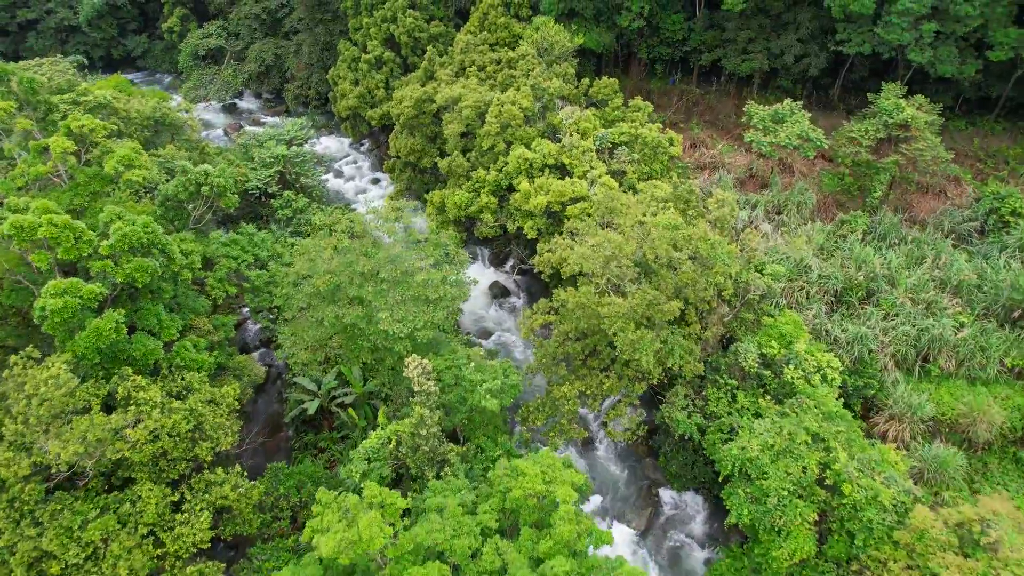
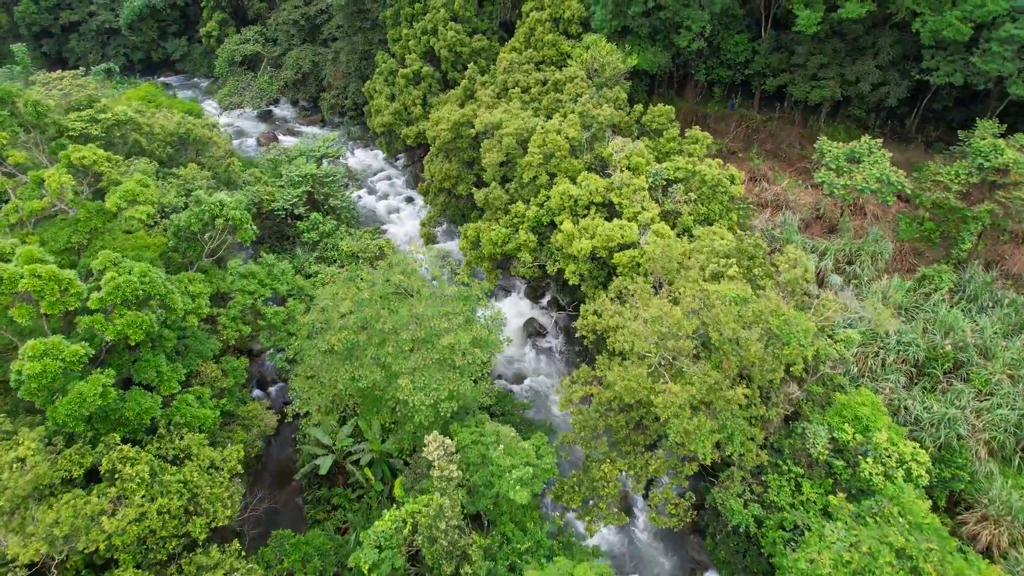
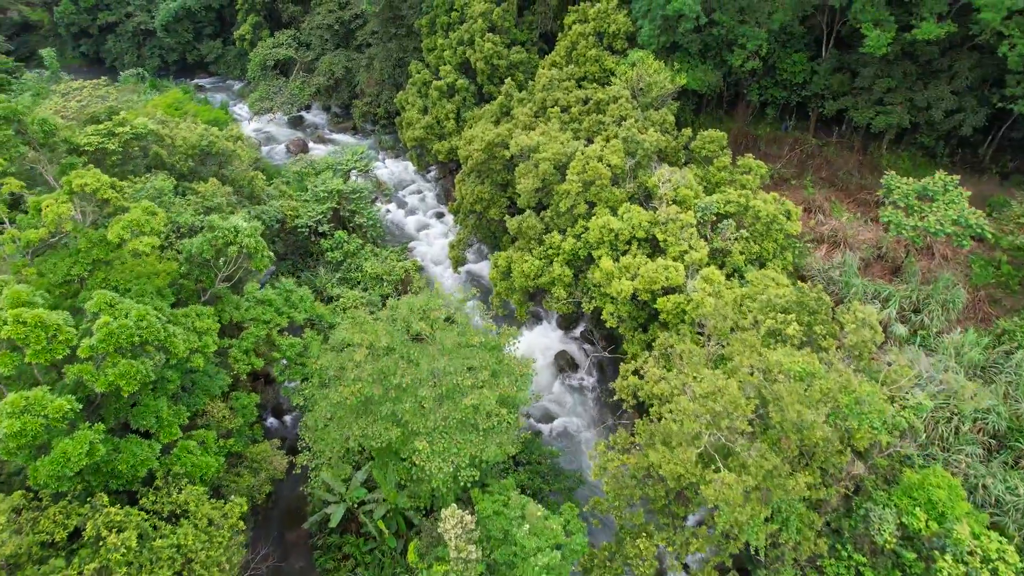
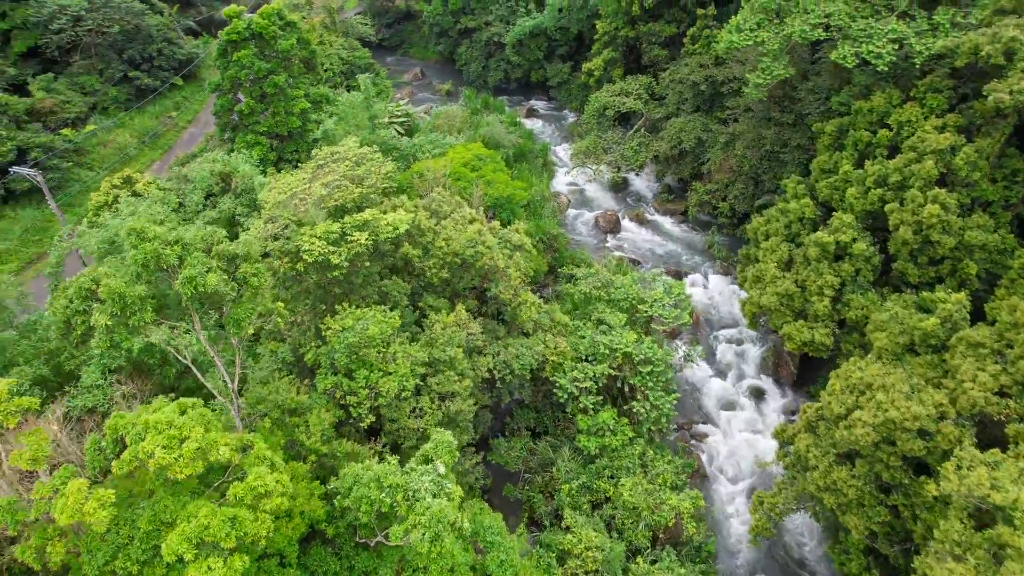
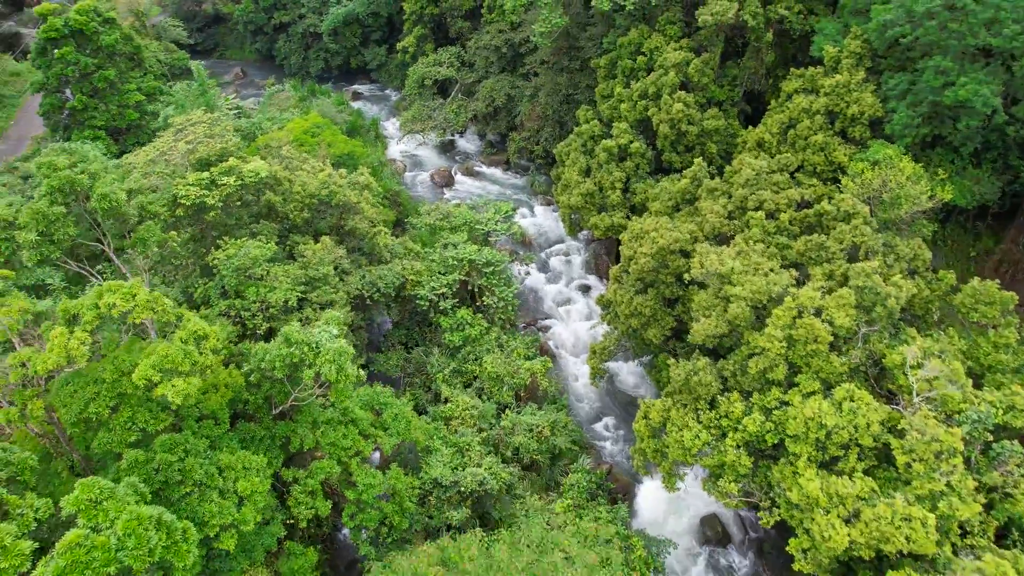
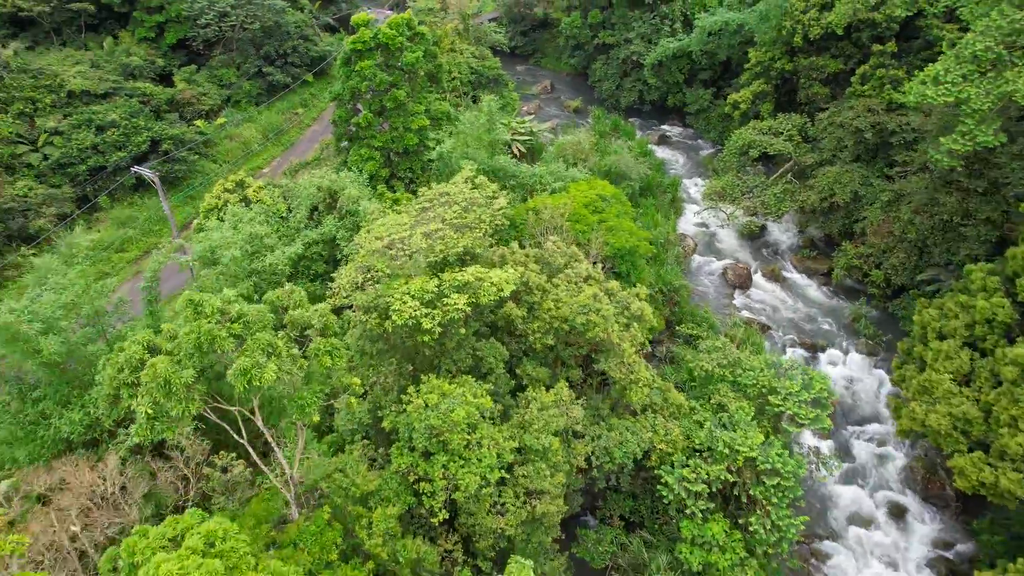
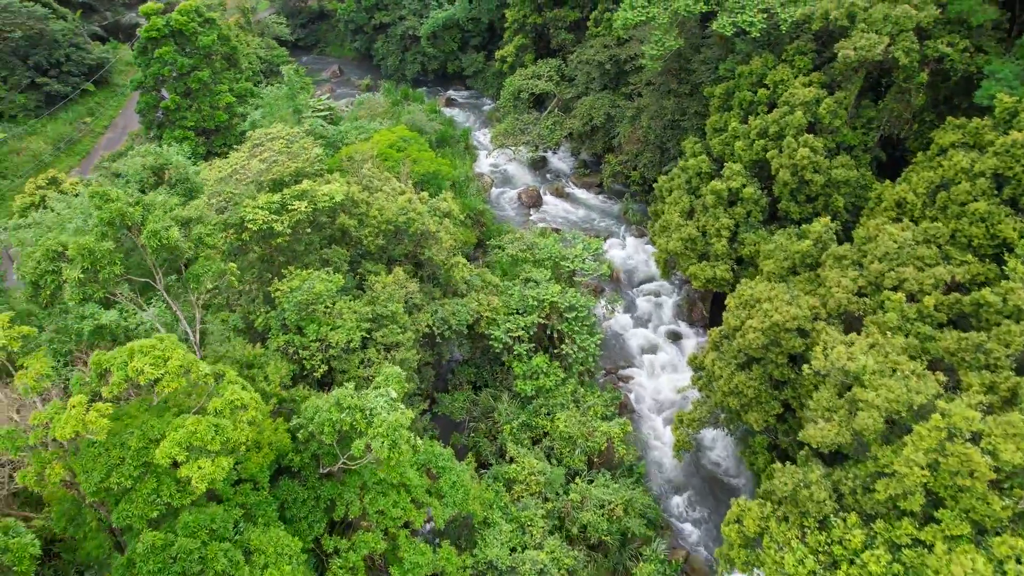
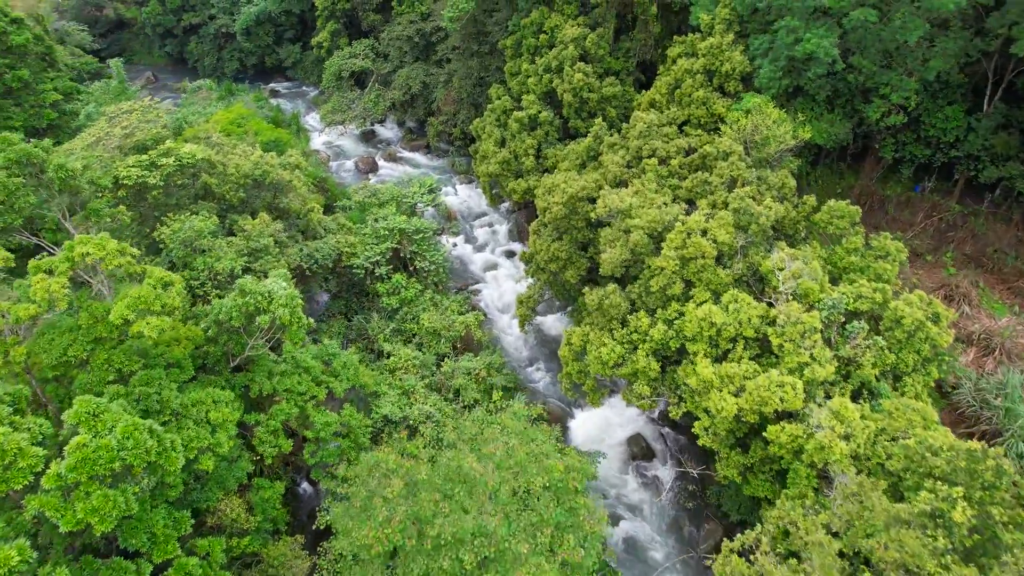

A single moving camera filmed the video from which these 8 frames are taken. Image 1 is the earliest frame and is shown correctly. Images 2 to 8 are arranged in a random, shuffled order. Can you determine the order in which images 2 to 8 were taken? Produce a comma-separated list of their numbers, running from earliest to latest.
2, 3, 8, 5, 7, 4, 6
